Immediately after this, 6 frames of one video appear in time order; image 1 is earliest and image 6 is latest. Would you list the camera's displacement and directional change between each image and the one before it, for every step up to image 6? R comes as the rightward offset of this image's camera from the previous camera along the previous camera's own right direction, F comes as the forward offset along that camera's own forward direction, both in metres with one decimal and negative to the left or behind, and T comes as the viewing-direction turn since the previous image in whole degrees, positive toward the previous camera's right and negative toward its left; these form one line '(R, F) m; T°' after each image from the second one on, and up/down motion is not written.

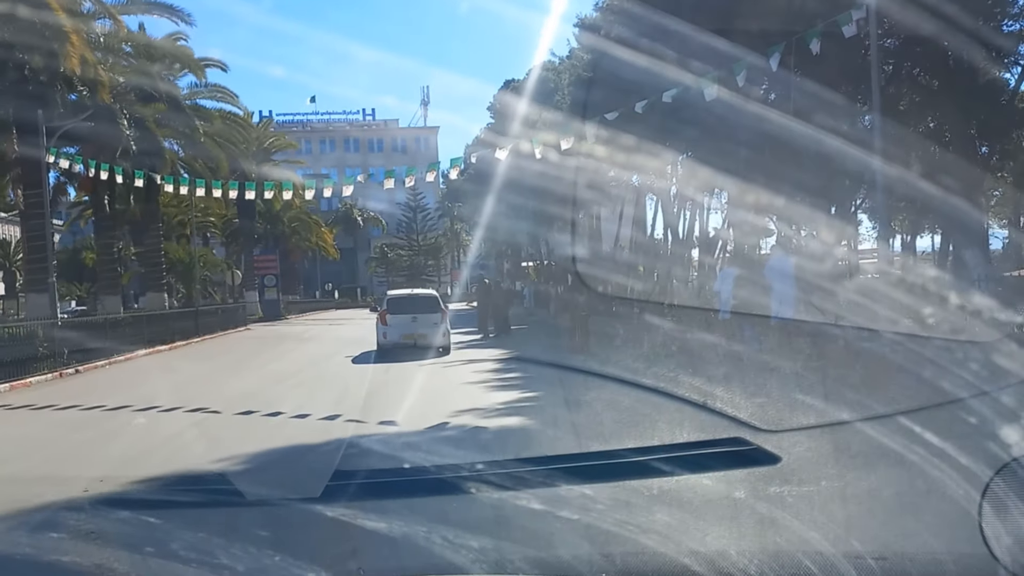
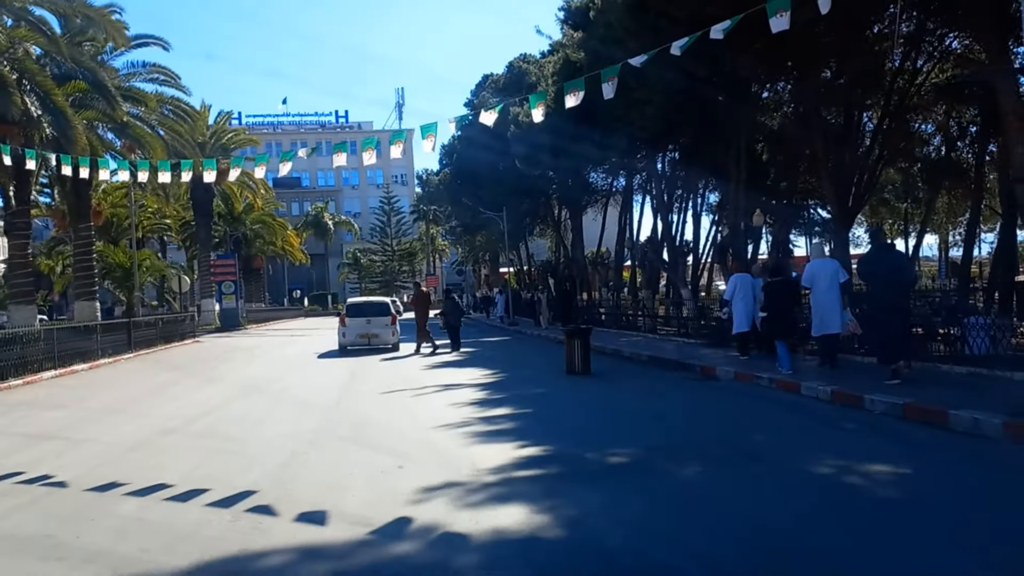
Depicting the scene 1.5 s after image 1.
(-0.1, +0.9) m; +1°
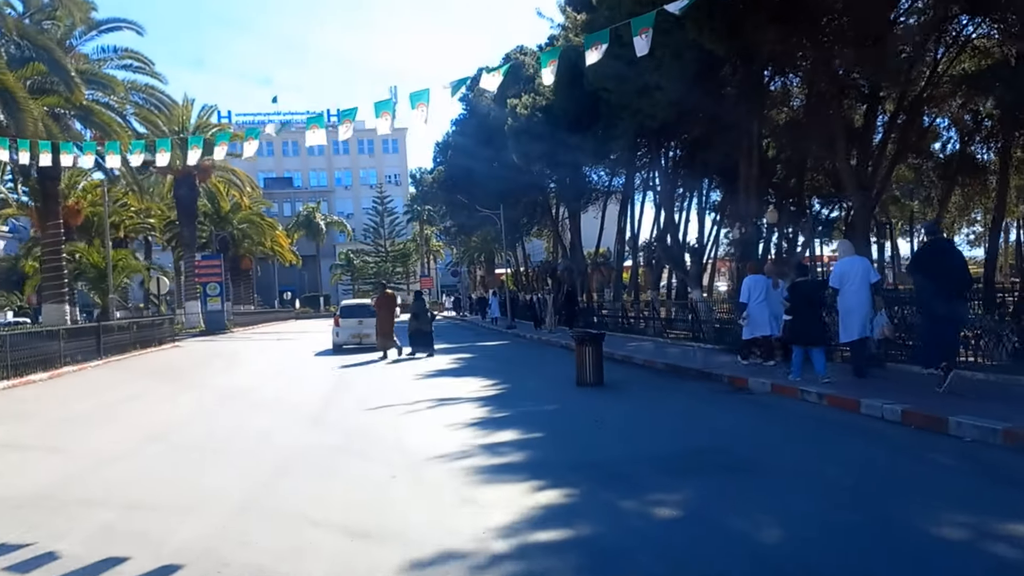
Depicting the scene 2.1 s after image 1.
(-0.1, +0.8) m; 0°
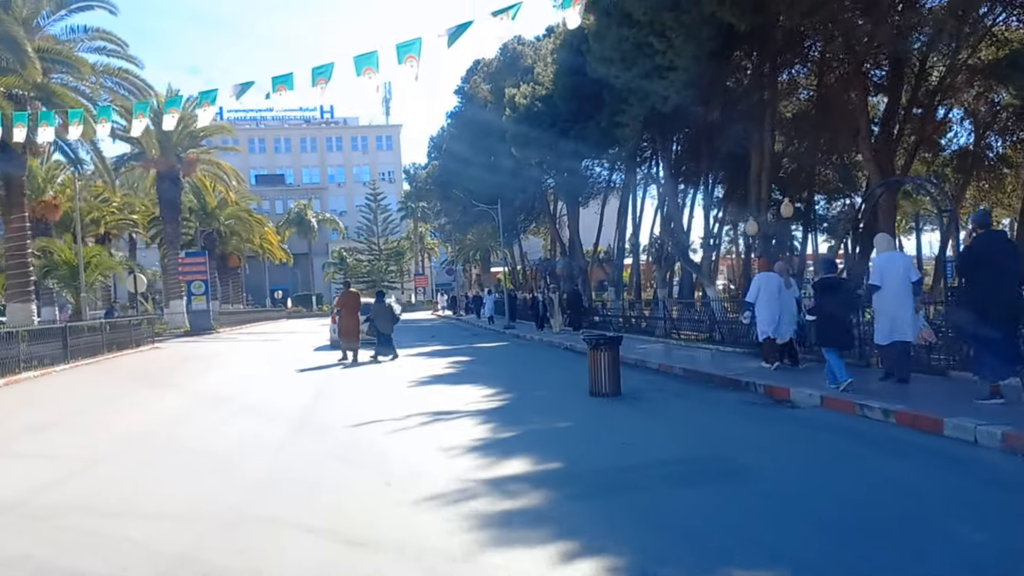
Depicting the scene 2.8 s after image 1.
(-0.1, +0.7) m; 0°
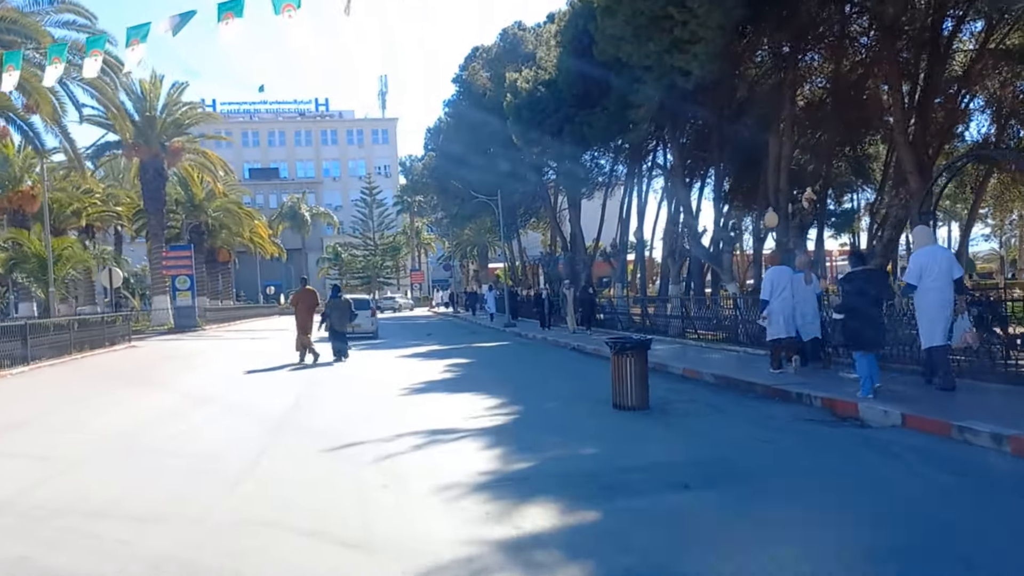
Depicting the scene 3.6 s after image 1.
(-0.1, +0.8) m; 0°
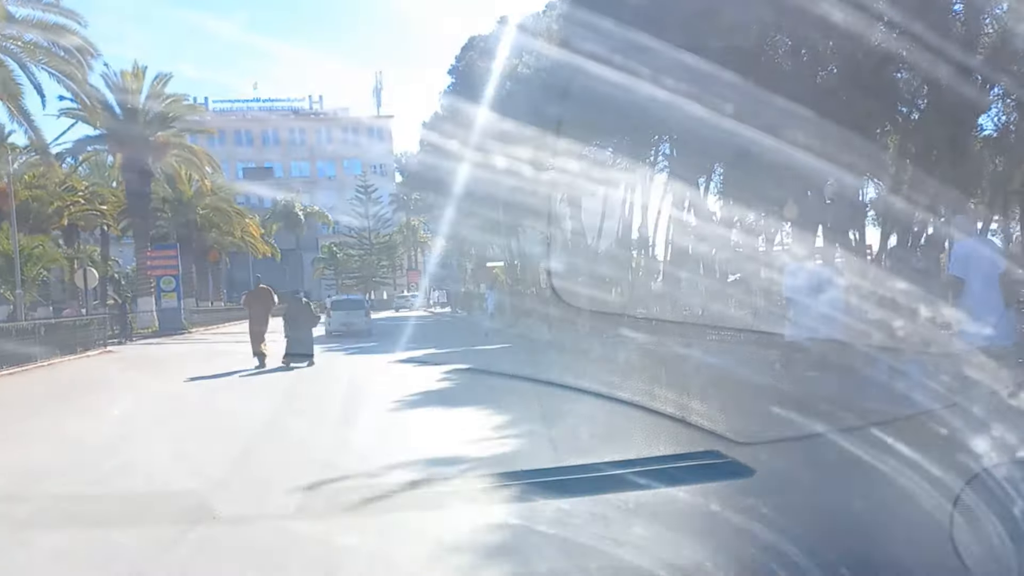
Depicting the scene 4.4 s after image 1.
(-0.1, +0.7) m; 0°
